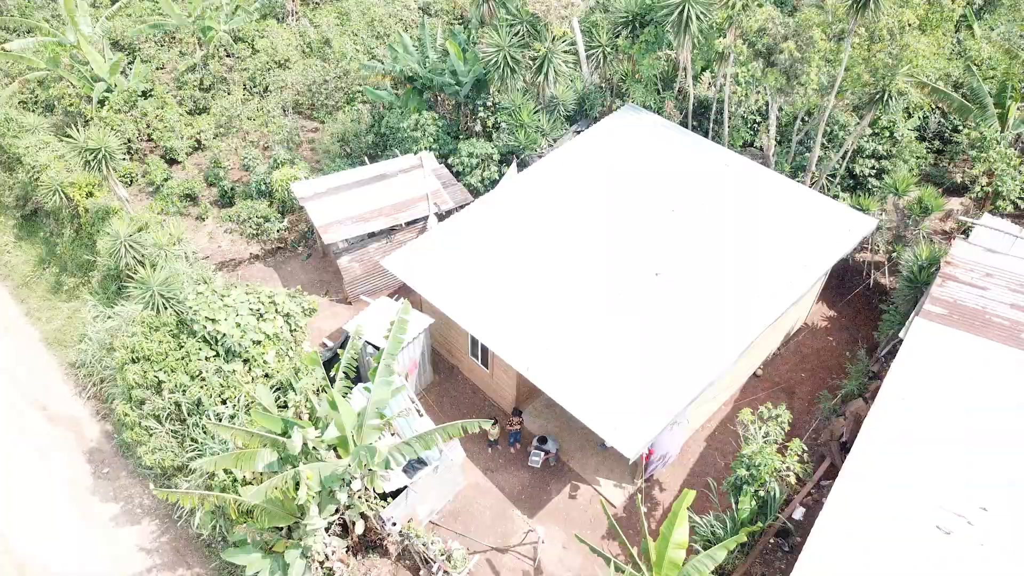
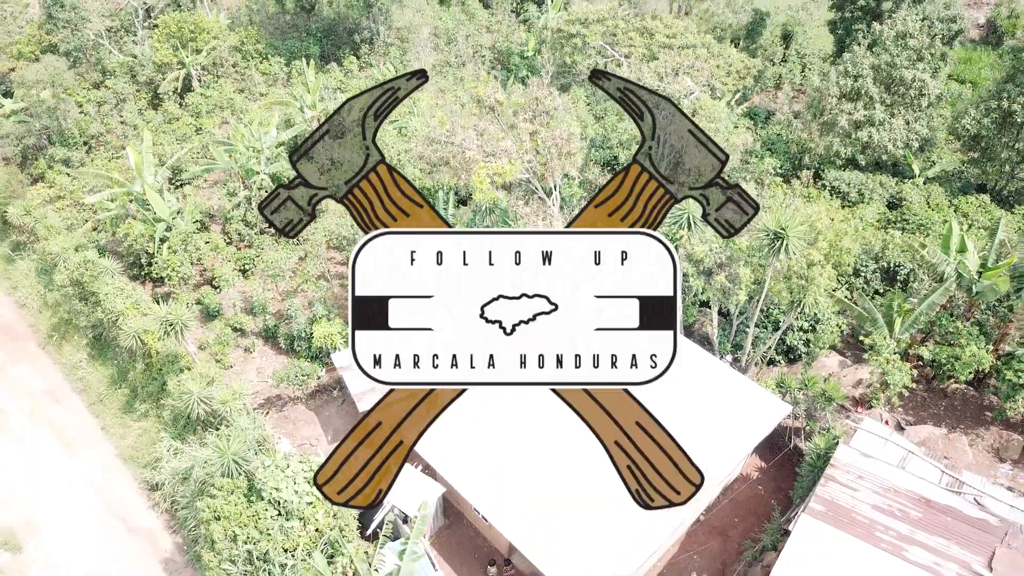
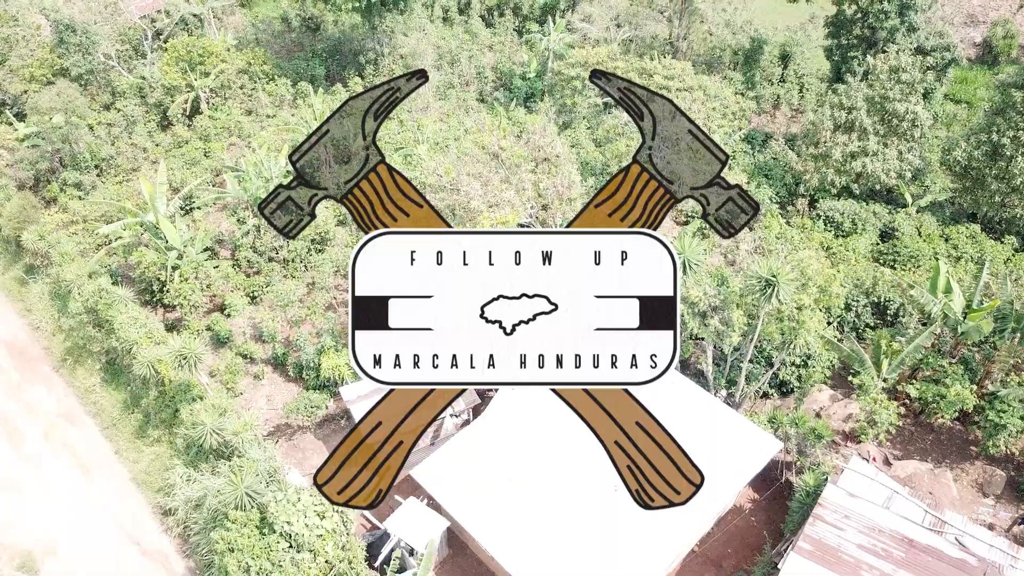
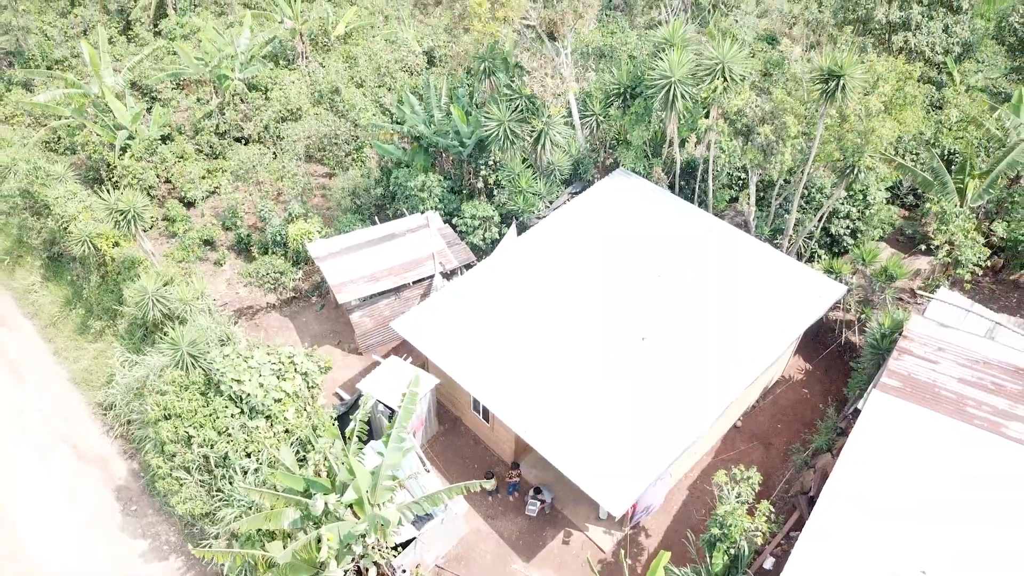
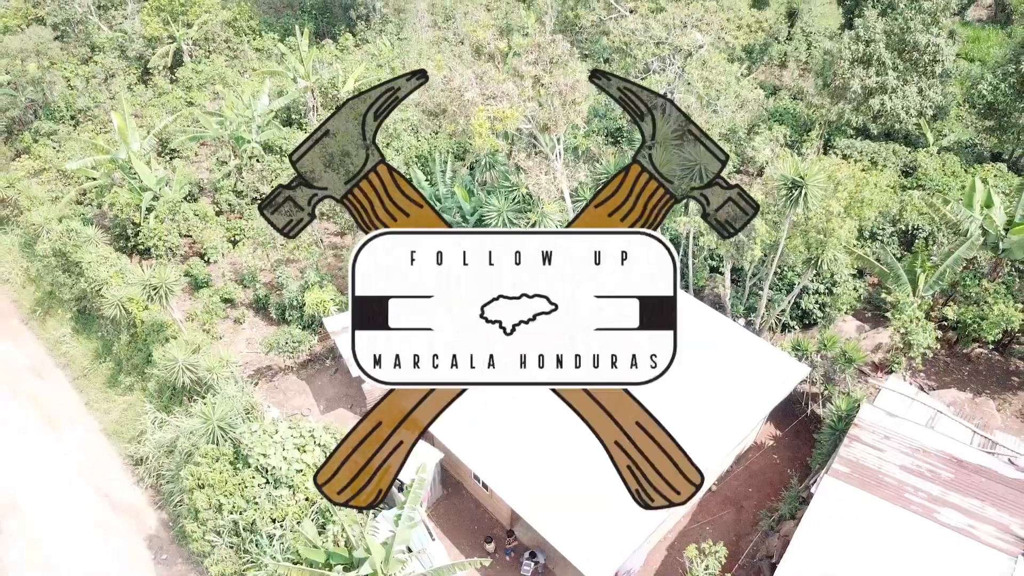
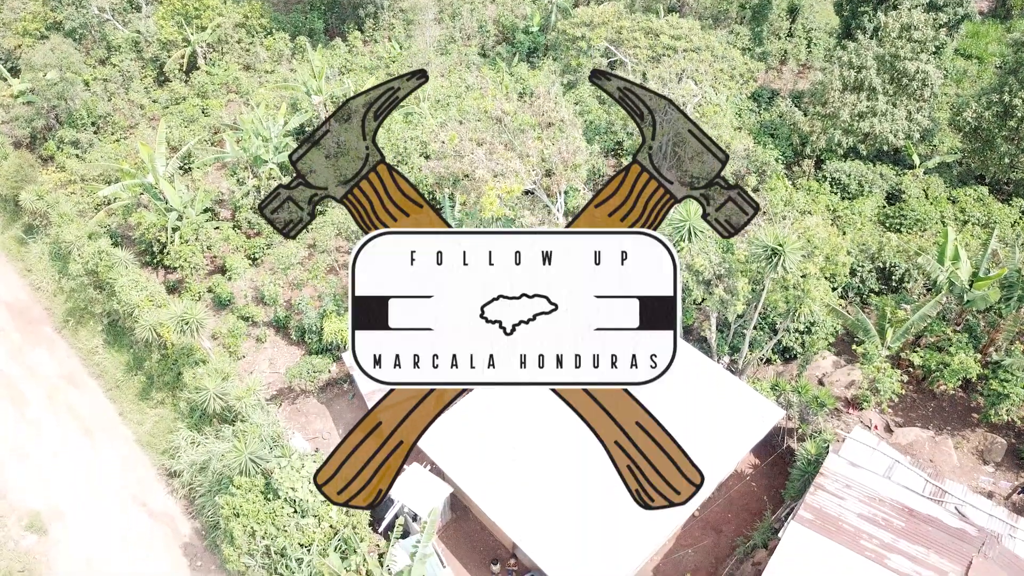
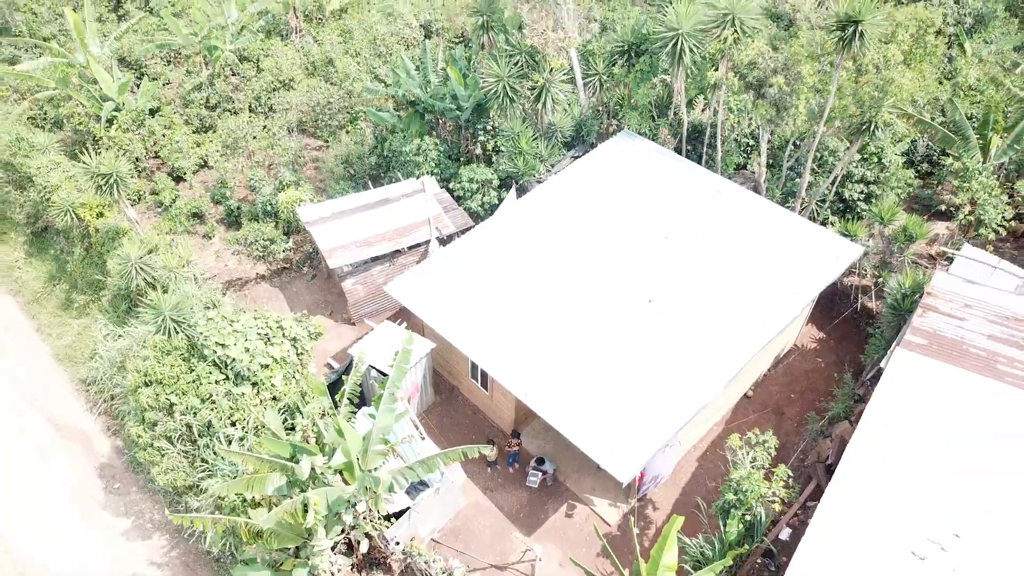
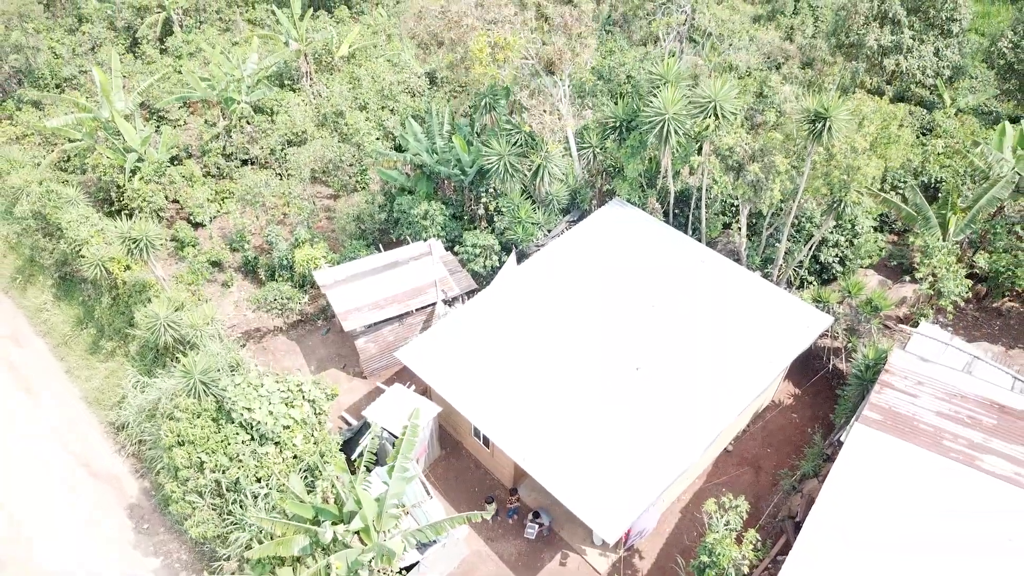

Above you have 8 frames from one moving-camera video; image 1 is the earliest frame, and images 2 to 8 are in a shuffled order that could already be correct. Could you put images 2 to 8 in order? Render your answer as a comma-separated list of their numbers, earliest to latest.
7, 4, 8, 5, 2, 3, 6
